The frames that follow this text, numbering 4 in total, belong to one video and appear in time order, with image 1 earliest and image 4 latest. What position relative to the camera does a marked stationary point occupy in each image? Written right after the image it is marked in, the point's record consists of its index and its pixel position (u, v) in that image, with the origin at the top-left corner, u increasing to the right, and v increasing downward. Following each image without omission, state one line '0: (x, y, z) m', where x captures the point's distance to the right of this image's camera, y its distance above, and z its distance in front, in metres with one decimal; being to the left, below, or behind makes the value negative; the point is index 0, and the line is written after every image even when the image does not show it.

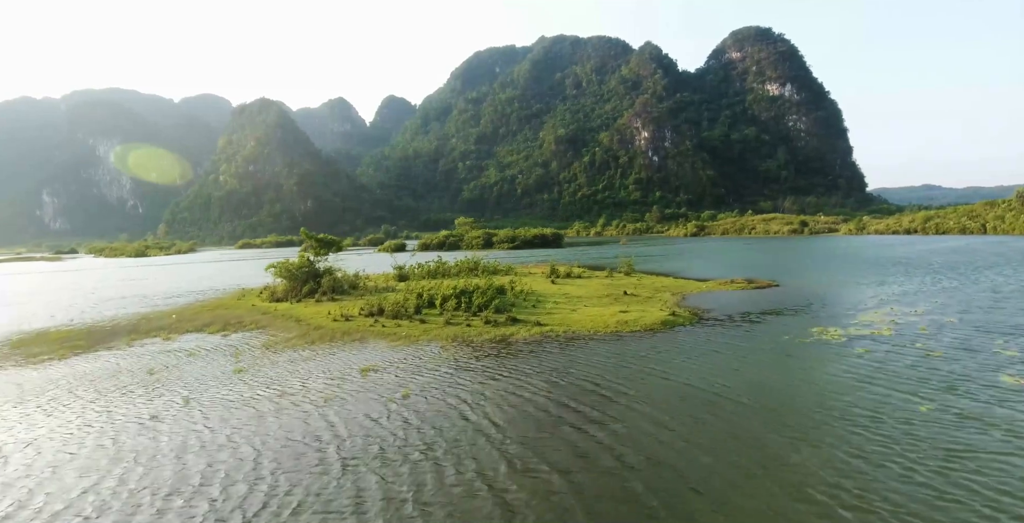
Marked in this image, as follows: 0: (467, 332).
0: (-1.4, -2.3, +17.7) m
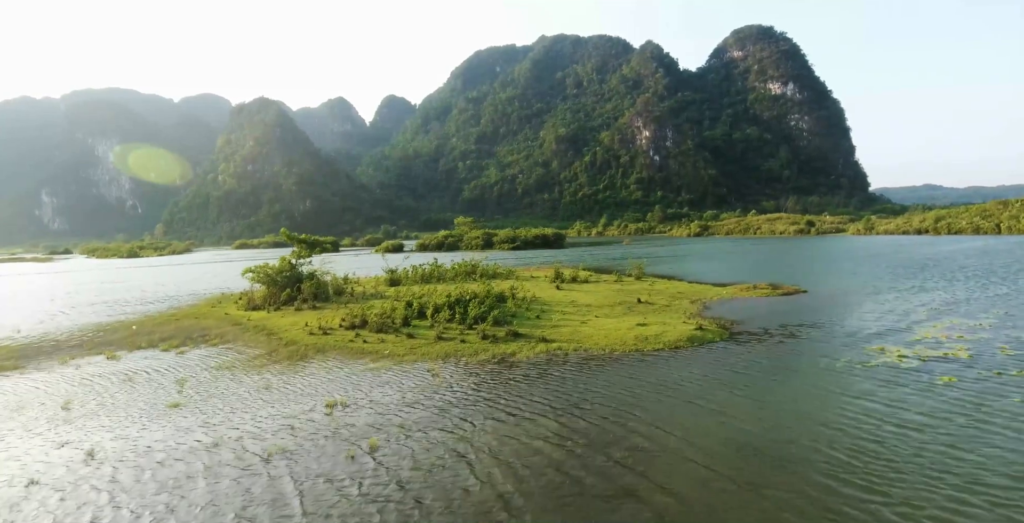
0: (-1.4, -2.4, +15.2) m
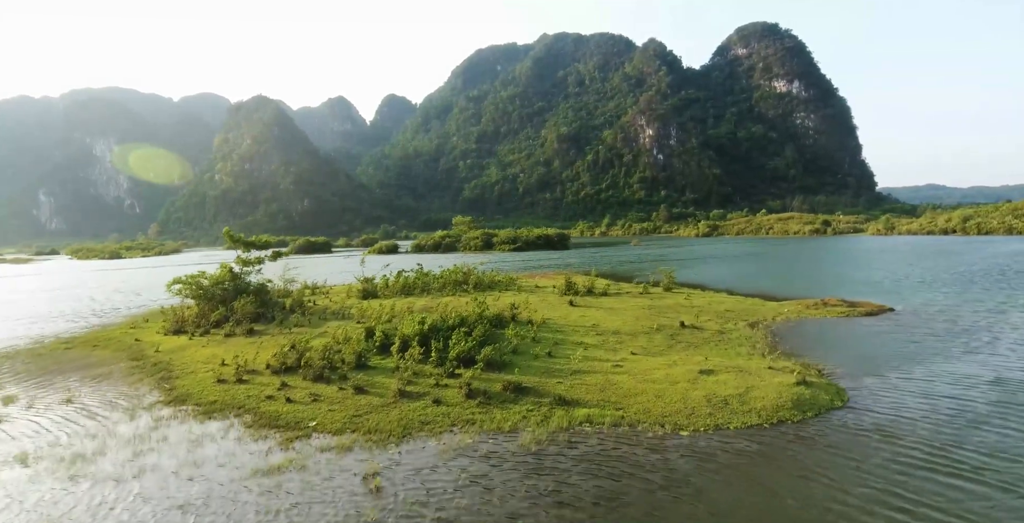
0: (-1.4, -2.7, +9.6) m
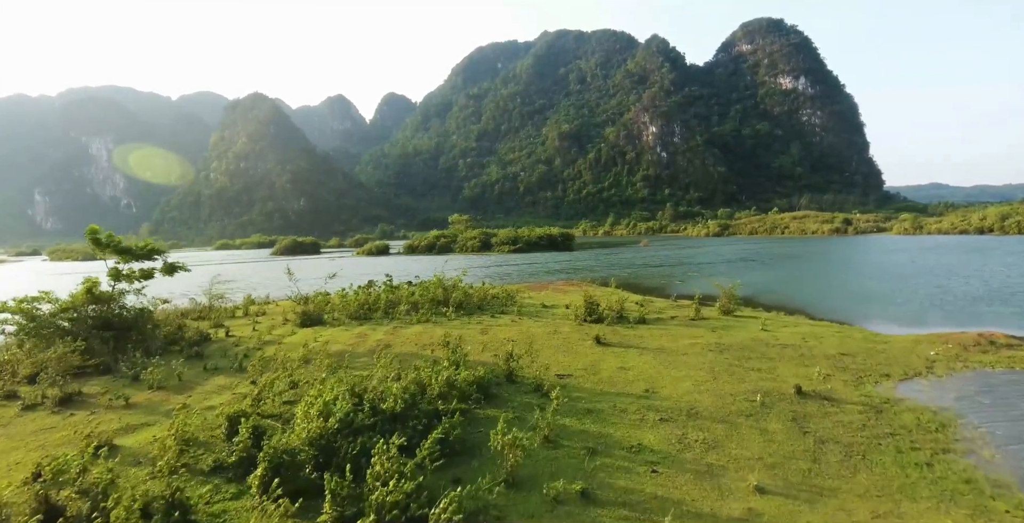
0: (-1.5, -3.1, +2.6) m
